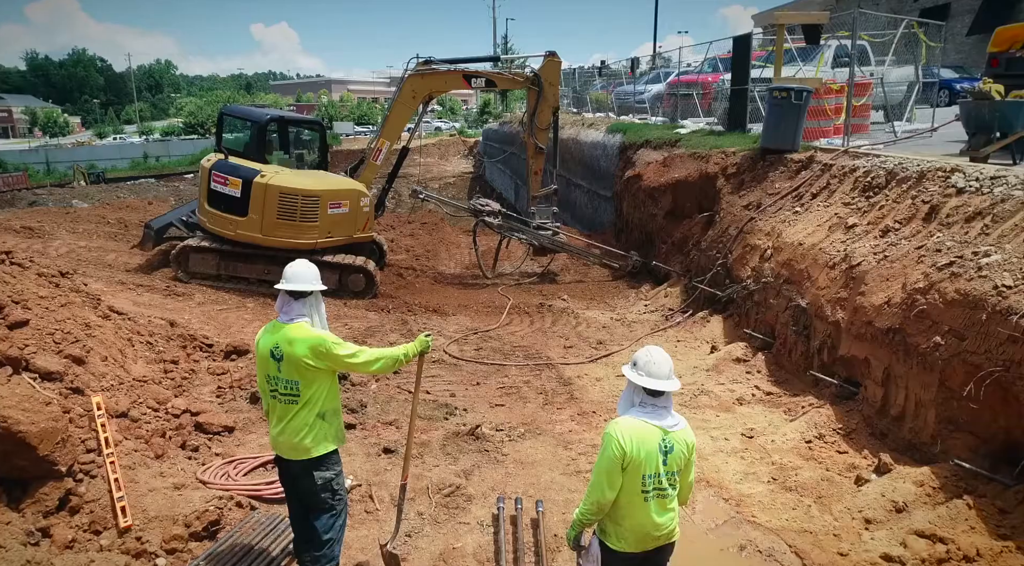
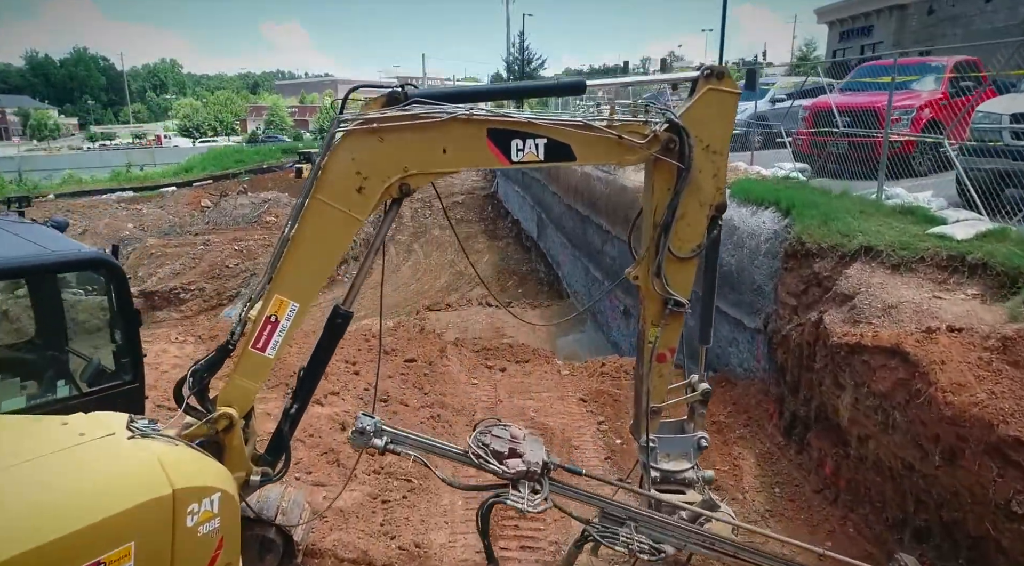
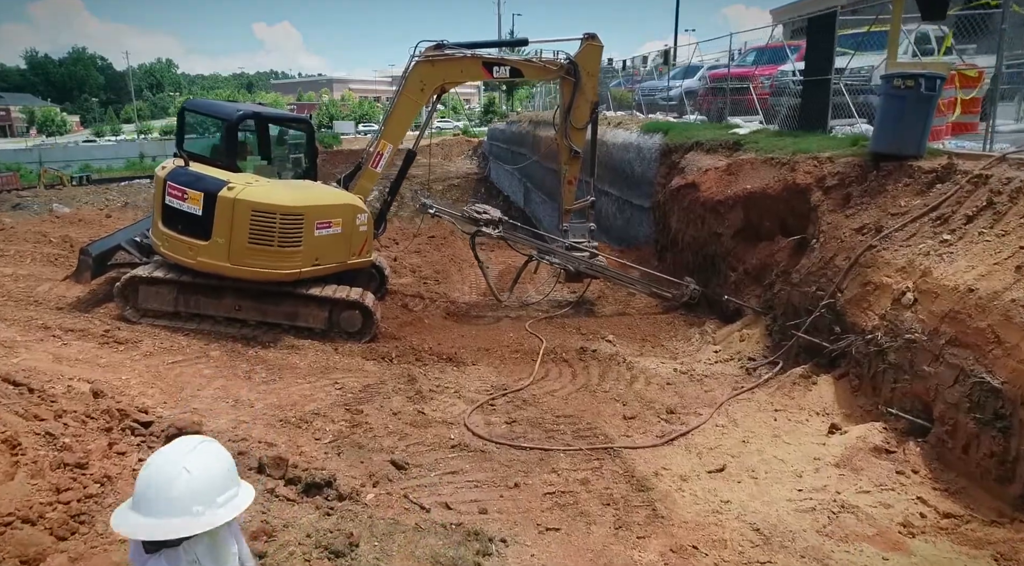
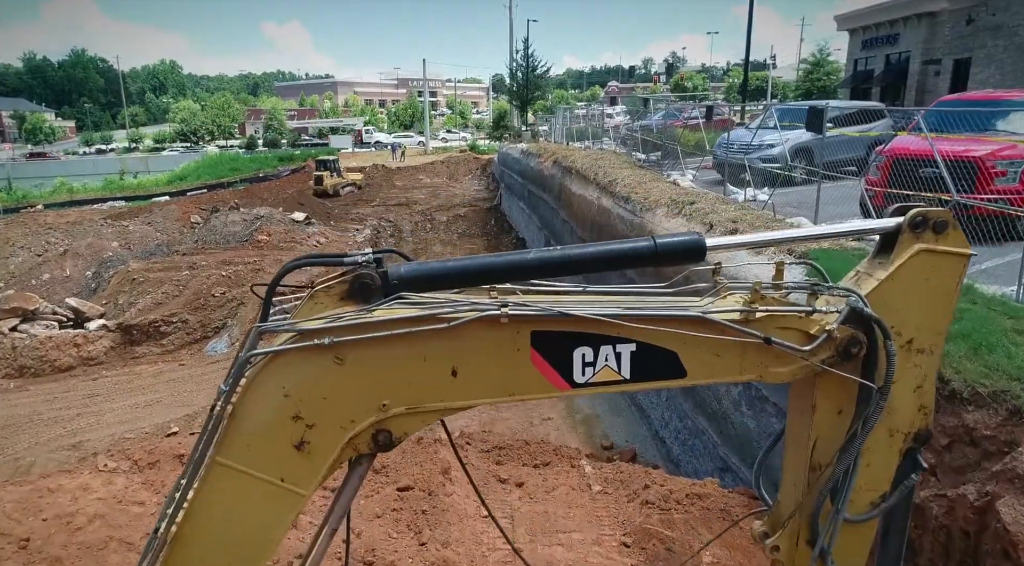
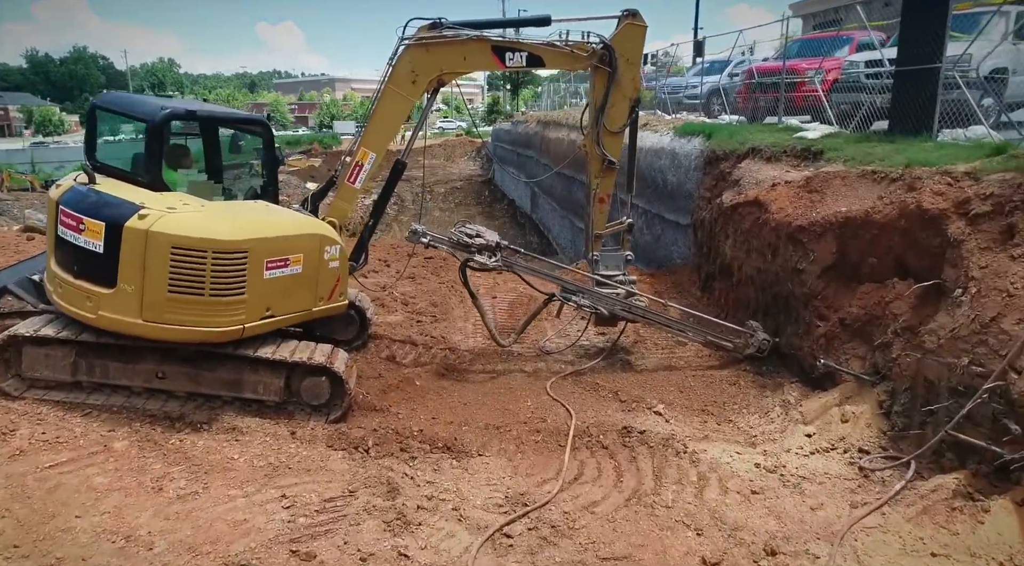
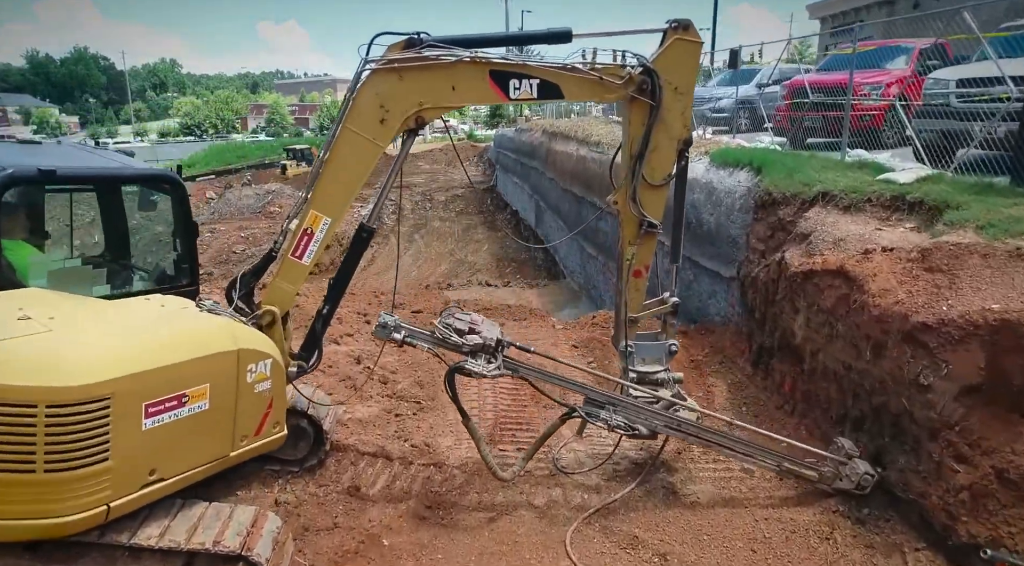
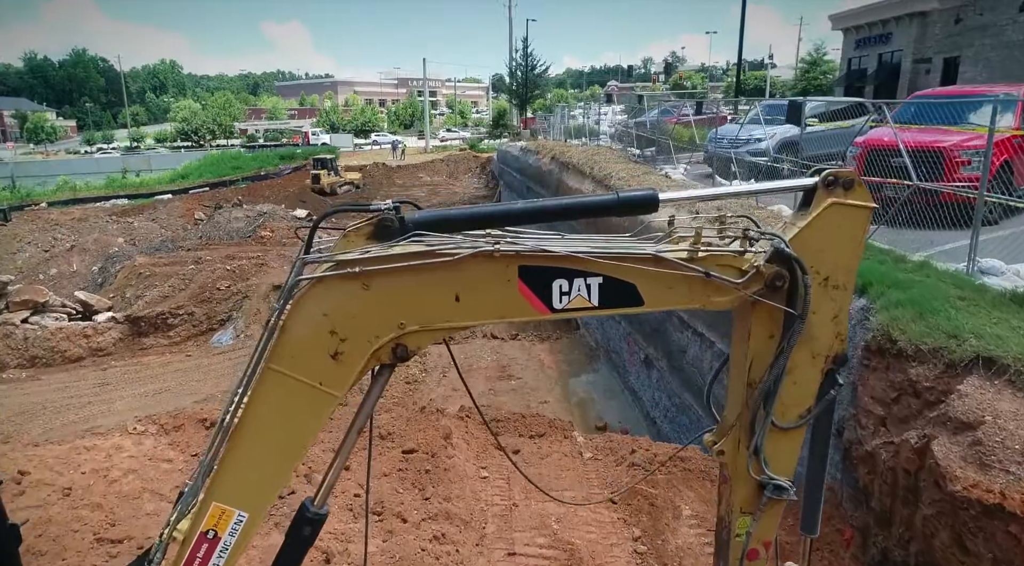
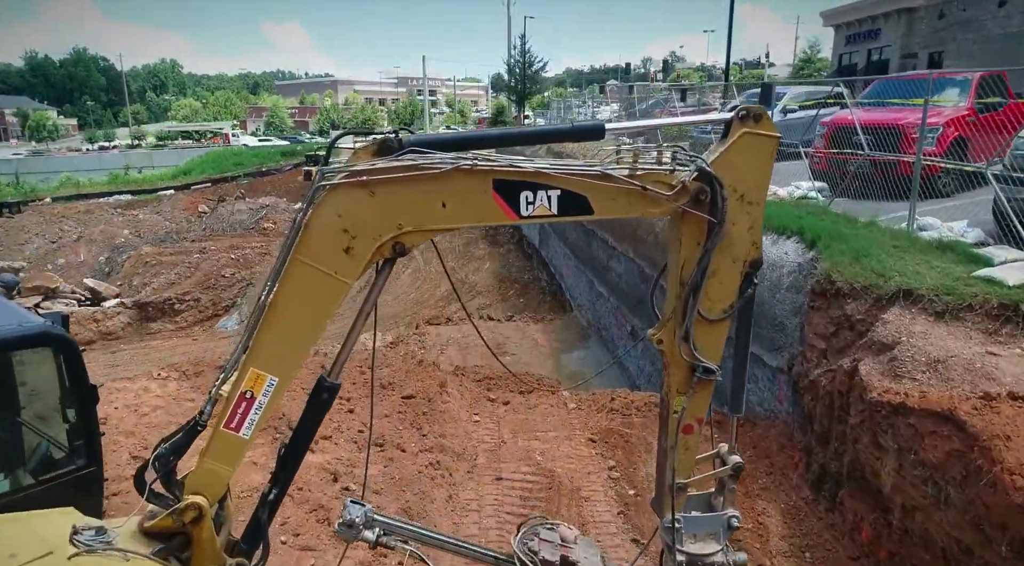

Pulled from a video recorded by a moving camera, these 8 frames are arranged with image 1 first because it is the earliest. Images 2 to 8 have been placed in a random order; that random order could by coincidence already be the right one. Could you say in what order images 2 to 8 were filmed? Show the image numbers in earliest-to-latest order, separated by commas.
3, 5, 6, 2, 8, 7, 4
